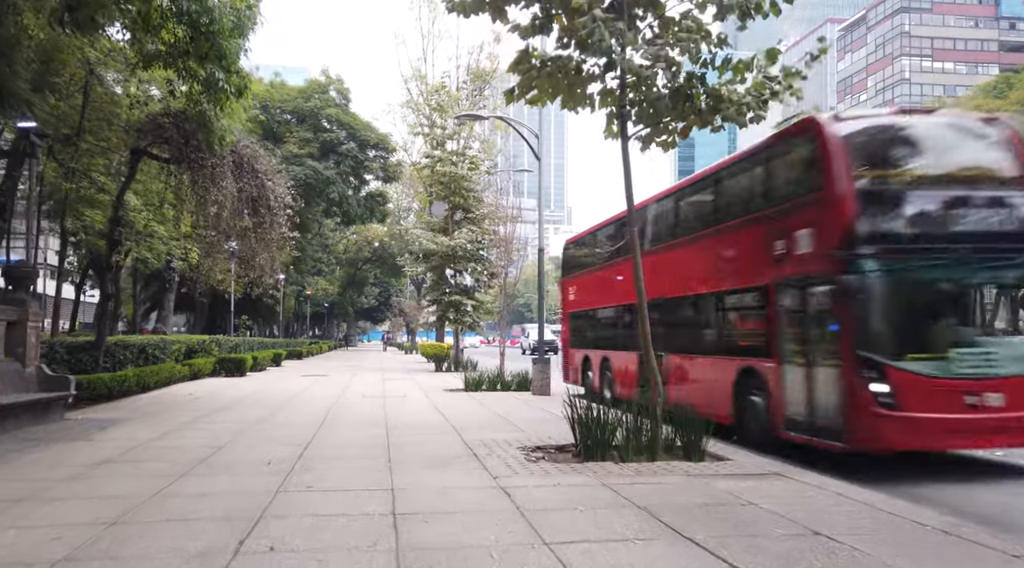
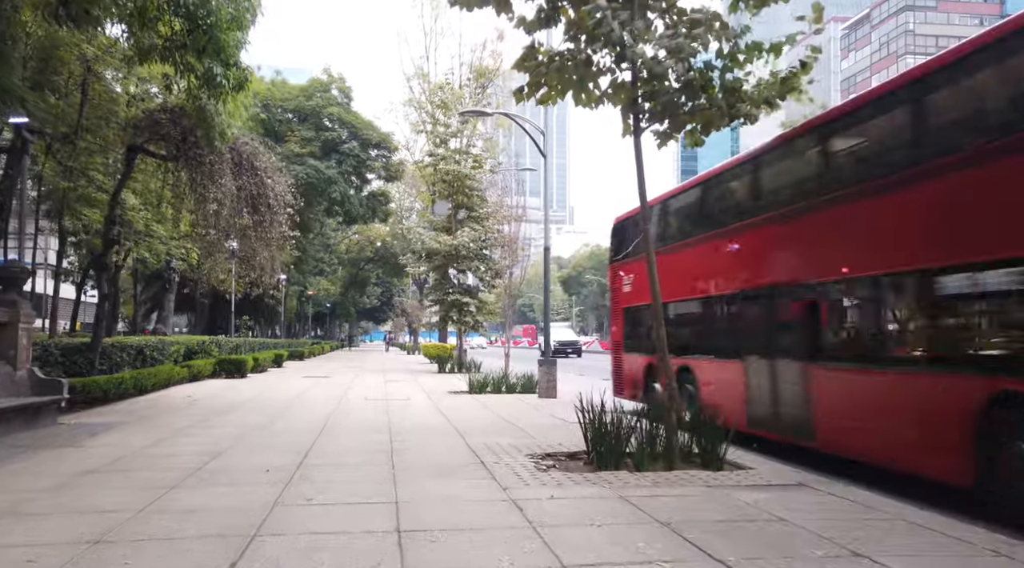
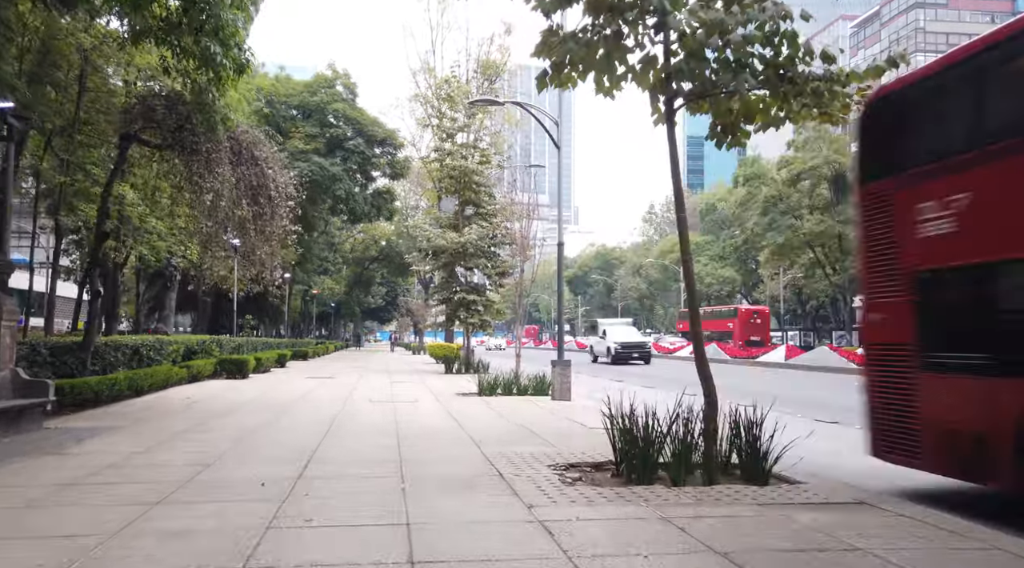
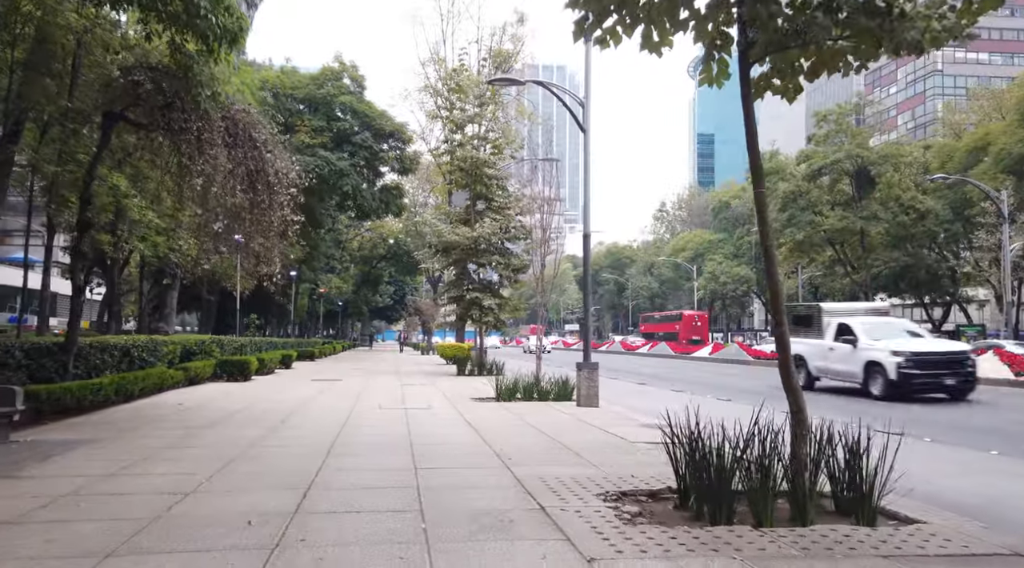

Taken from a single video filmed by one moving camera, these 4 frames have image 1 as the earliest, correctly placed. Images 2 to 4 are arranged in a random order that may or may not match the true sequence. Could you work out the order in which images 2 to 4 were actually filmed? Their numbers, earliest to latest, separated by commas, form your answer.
2, 3, 4
